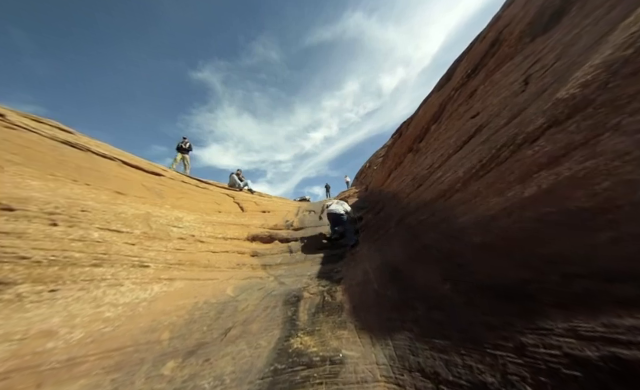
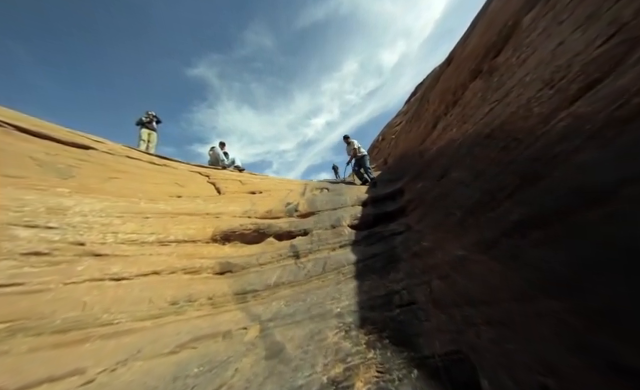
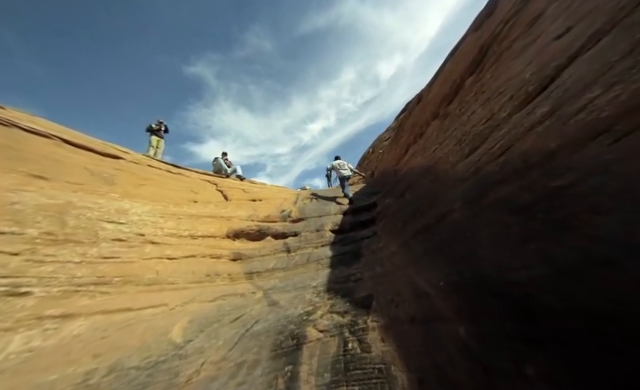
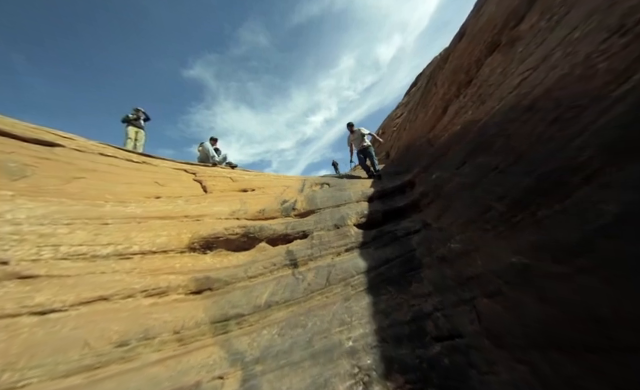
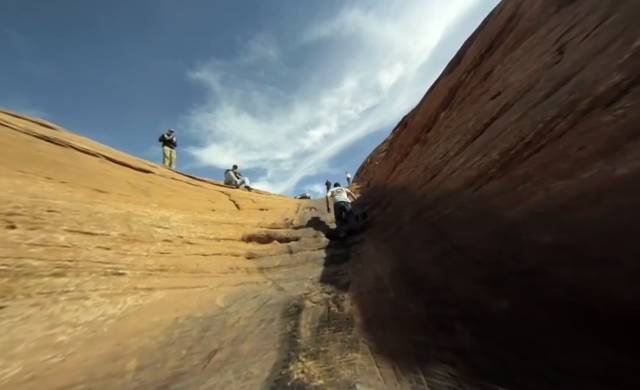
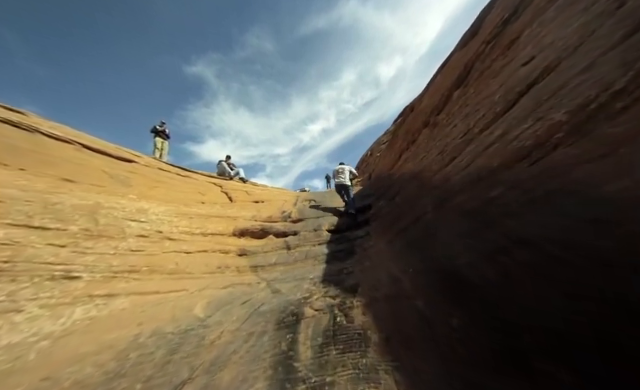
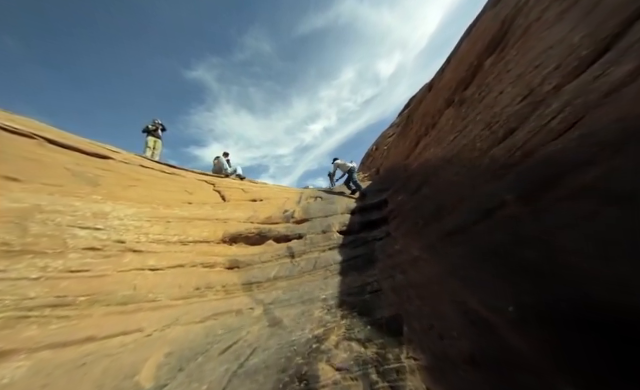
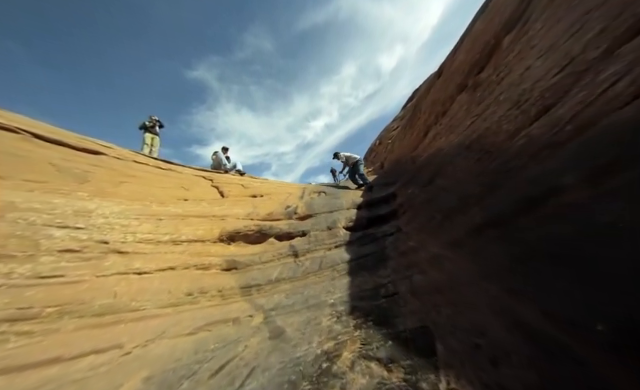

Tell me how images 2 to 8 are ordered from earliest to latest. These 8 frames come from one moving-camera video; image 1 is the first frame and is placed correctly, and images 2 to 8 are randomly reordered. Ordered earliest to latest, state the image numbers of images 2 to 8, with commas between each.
5, 6, 3, 7, 8, 2, 4
